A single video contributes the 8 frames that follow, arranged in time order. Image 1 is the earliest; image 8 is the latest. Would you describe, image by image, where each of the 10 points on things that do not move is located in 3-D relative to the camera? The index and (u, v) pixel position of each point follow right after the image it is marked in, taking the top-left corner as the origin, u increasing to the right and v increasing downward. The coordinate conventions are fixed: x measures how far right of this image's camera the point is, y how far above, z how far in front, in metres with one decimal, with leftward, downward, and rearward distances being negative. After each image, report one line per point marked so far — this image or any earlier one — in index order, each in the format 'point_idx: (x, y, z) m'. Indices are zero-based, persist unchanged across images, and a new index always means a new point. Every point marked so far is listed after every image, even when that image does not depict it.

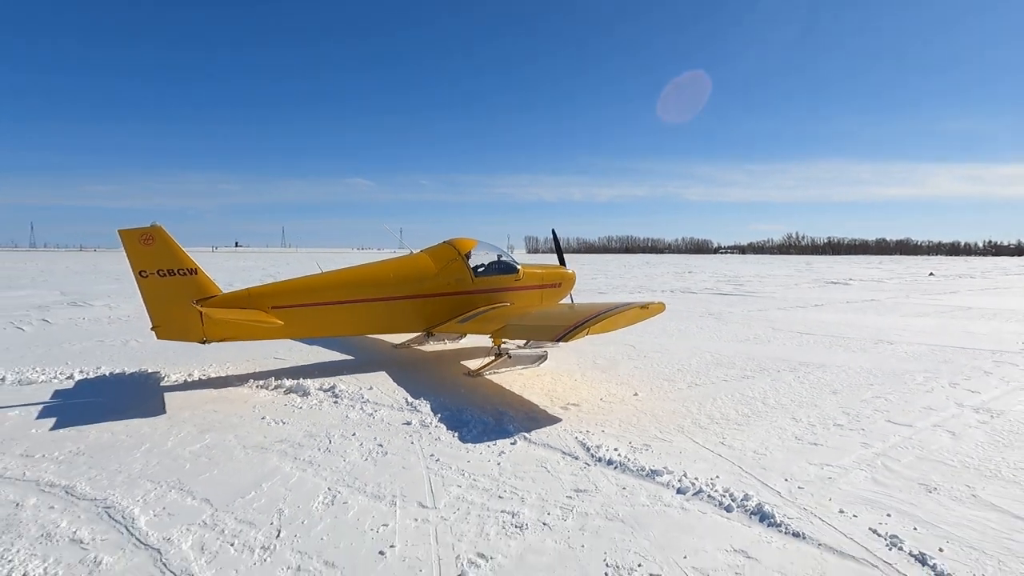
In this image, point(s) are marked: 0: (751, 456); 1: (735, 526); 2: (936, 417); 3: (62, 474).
0: (+1.6, -1.1, +3.7) m
1: (+1.1, -1.2, +2.7) m
2: (+3.5, -1.1, +4.5) m
3: (-2.7, -1.1, +3.3) m
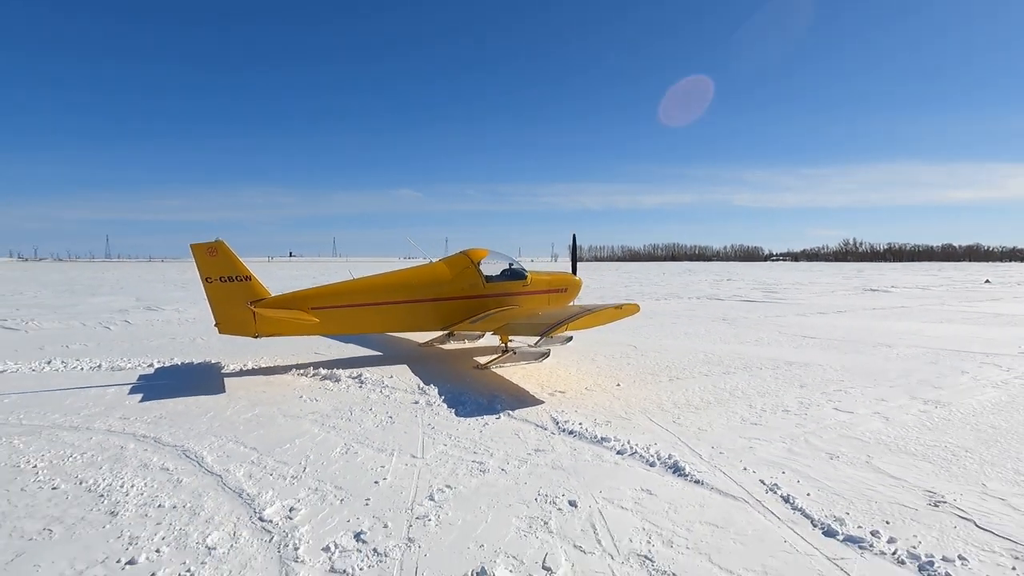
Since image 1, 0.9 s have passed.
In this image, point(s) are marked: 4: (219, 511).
0: (+1.5, -1.1, +4.4) m
1: (+0.9, -1.2, +3.5) m
2: (+3.4, -1.1, +5.1) m
3: (-2.9, -1.1, +4.3) m
4: (-1.6, -1.2, +3.0) m
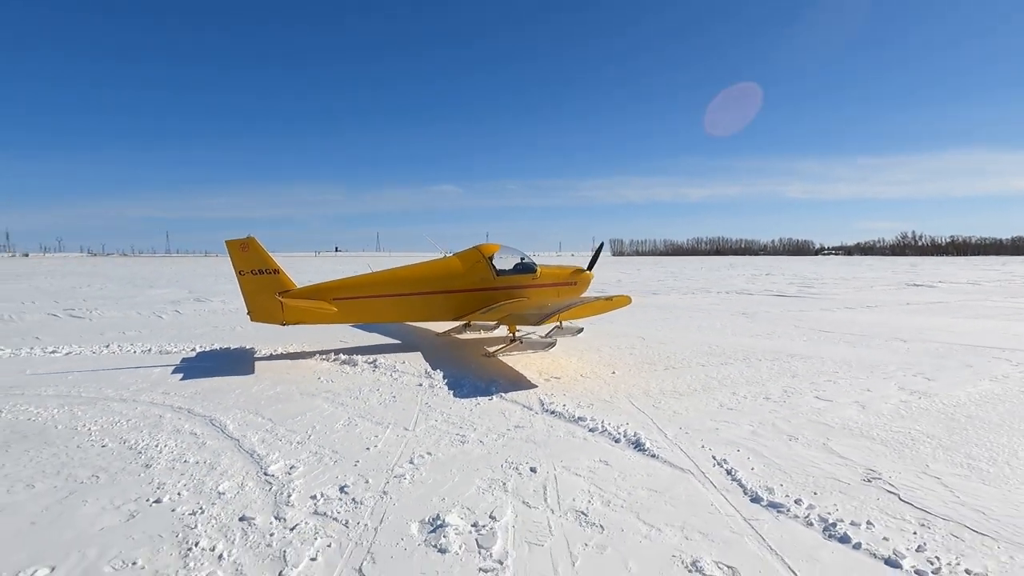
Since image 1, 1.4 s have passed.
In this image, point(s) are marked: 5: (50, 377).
0: (+1.3, -1.1, +4.7) m
1: (+0.7, -1.1, +3.8) m
2: (+3.4, -1.0, +5.2) m
3: (-3.0, -1.1, +5.0) m
4: (-1.8, -1.2, +3.5) m
5: (-5.3, -1.0, +6.1) m
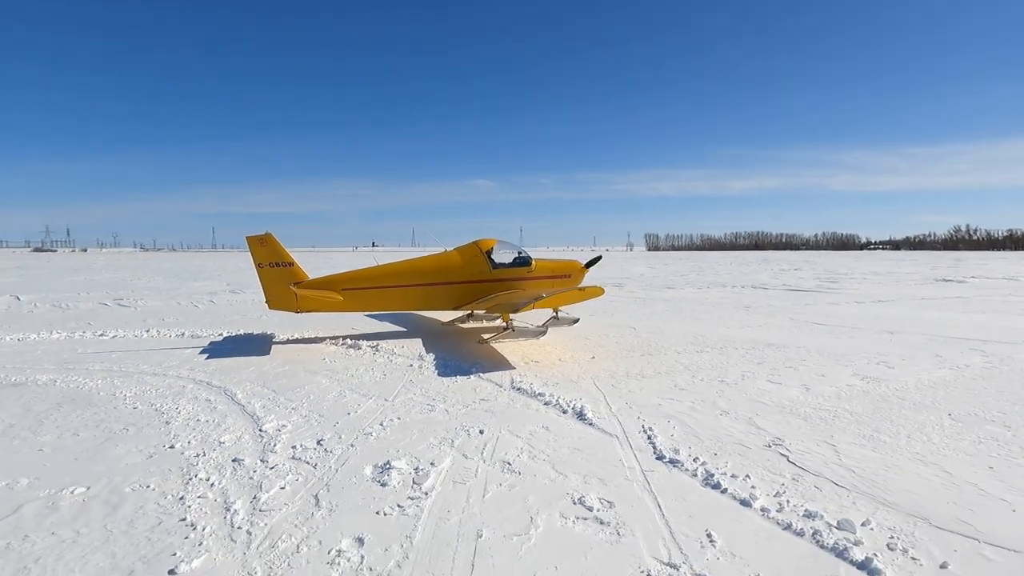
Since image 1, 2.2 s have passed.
0: (+1.1, -1.0, +5.2) m
1: (+0.4, -1.1, +4.4) m
2: (+3.1, -1.0, +5.6) m
3: (-3.3, -0.9, +5.8) m
4: (-2.2, -1.1, +4.2) m
5: (-5.4, -0.9, +7.1) m
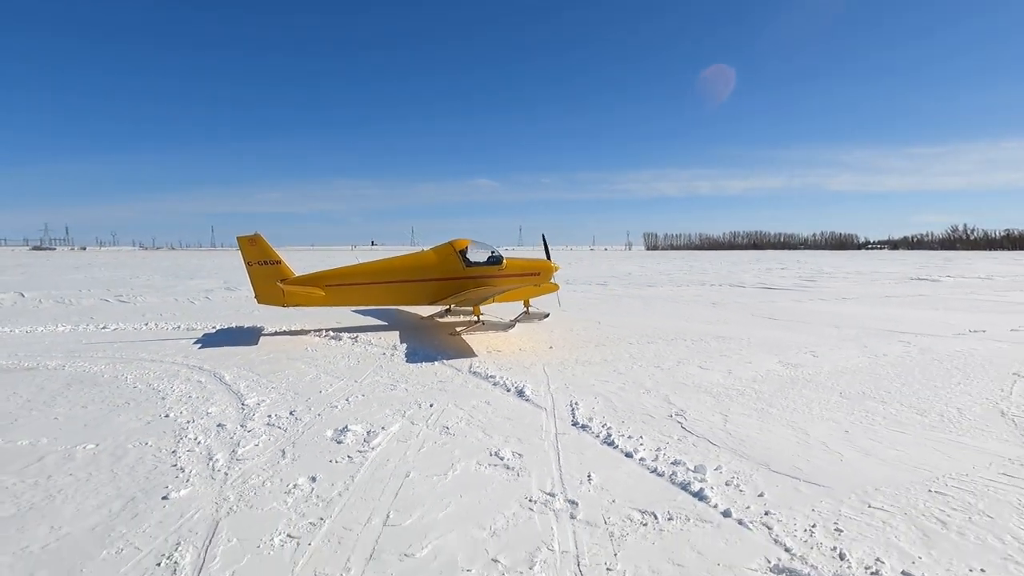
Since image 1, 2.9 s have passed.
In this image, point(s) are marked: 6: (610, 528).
0: (+0.6, -0.9, +5.9) m
1: (-0.1, -1.0, +5.1) m
2: (+2.6, -0.9, +6.3) m
3: (-3.8, -0.9, +6.4) m
4: (-2.7, -1.0, +4.9) m
5: (-5.9, -0.8, +7.7) m
6: (+0.5, -1.2, +2.6) m
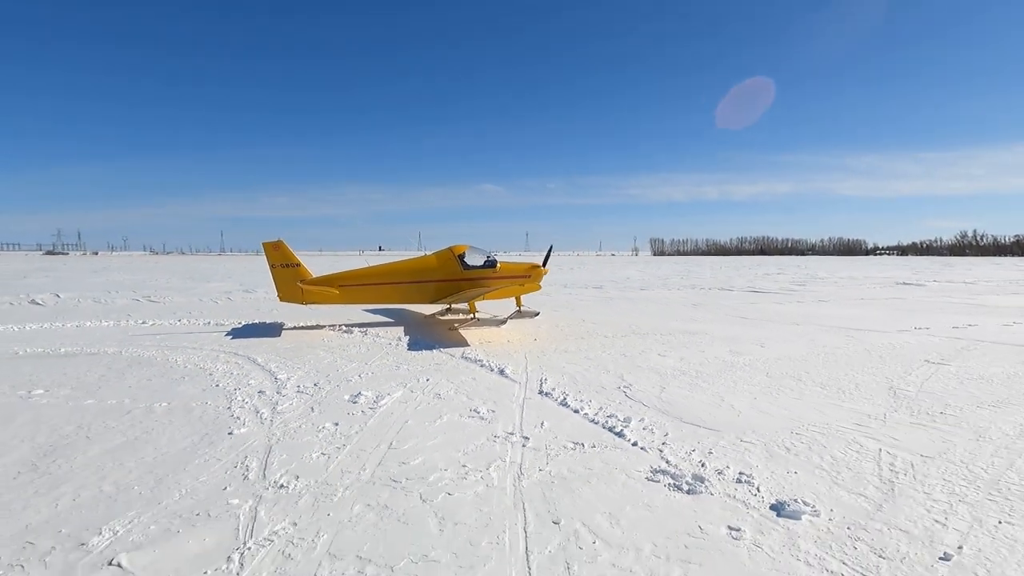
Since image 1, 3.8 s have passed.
0: (+0.4, -0.9, +7.0) m
1: (-0.3, -1.0, +6.2) m
2: (+2.5, -0.9, +7.4) m
3: (-3.9, -0.9, +7.6) m
4: (-2.9, -1.0, +6.1) m
5: (-6.1, -0.8, +8.9) m
6: (+0.2, -1.1, +3.7) m
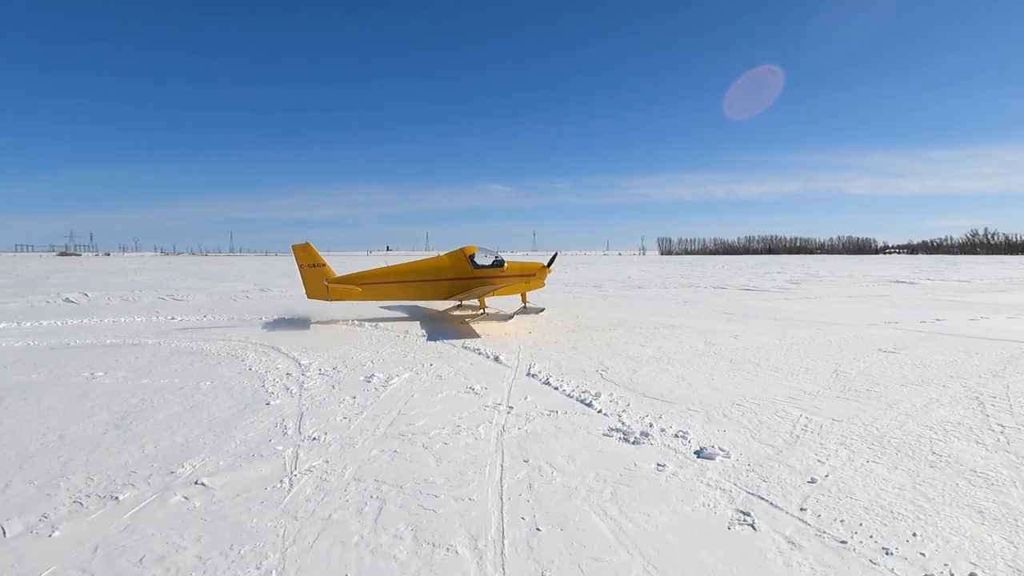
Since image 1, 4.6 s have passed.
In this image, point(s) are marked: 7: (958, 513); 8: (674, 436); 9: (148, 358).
0: (+0.3, -0.9, +7.8) m
1: (-0.4, -0.9, +7.0) m
2: (+2.4, -0.9, +8.2) m
3: (-4.0, -0.8, +8.5) m
4: (-3.0, -0.9, +6.9) m
5: (-6.1, -0.8, +9.8) m
6: (+0.1, -1.1, +4.6) m
7: (+2.3, -1.2, +2.8) m
8: (+1.2, -1.1, +4.0) m
9: (-4.9, -0.9, +7.2) m
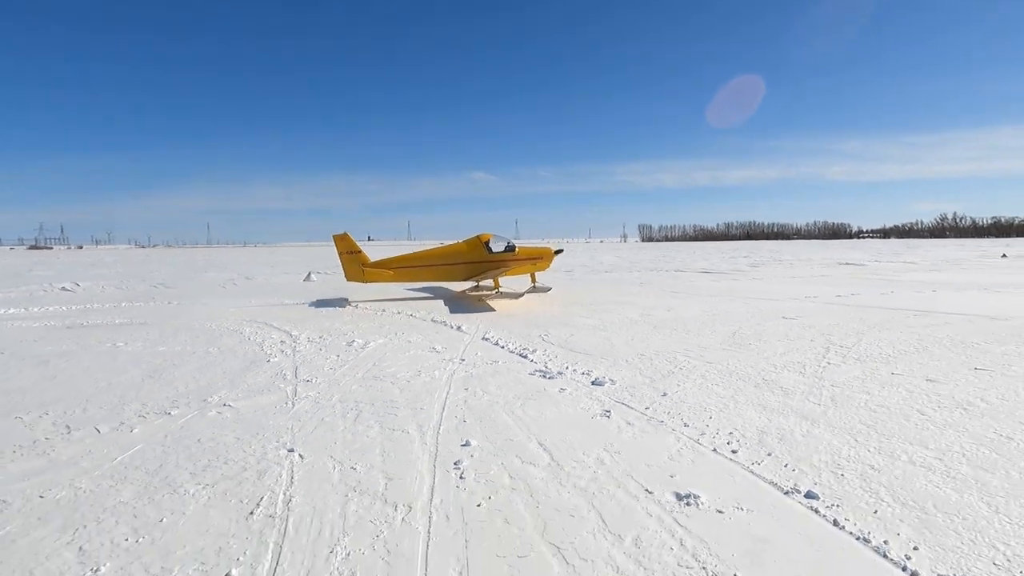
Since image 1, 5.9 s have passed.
0: (-0.3, -0.6, +9.1) m
1: (-1.0, -0.6, +8.3) m
2: (+1.7, -0.5, +9.5) m
3: (-4.7, -0.6, +9.6) m
4: (-3.6, -0.7, +8.1) m
5: (-6.8, -0.5, +10.9) m
6: (-0.4, -0.8, +5.8) m
7: (+1.8, -0.9, +4.2) m
8: (+0.7, -0.9, +5.4) m
9: (-5.5, -0.7, +8.3) m
